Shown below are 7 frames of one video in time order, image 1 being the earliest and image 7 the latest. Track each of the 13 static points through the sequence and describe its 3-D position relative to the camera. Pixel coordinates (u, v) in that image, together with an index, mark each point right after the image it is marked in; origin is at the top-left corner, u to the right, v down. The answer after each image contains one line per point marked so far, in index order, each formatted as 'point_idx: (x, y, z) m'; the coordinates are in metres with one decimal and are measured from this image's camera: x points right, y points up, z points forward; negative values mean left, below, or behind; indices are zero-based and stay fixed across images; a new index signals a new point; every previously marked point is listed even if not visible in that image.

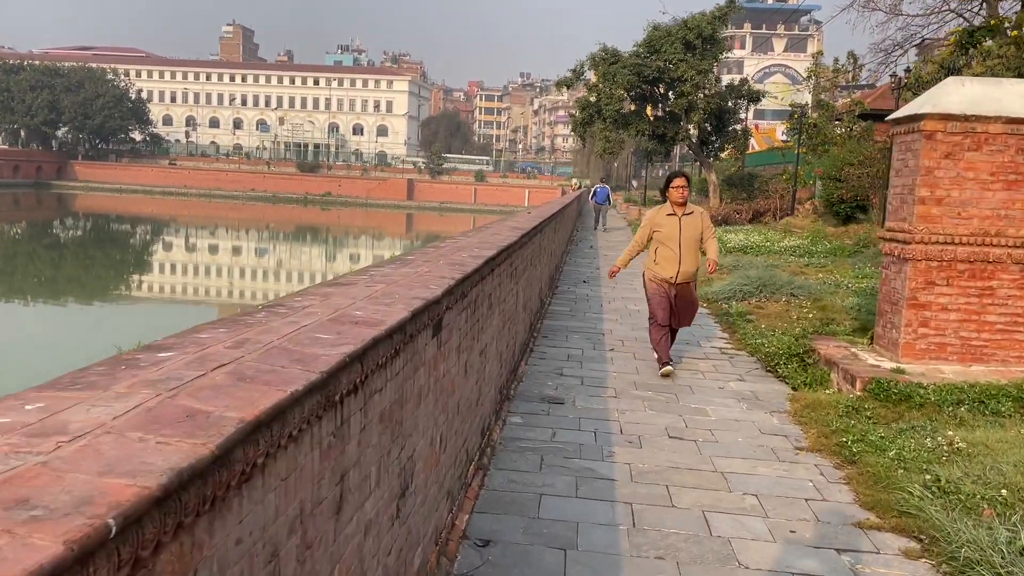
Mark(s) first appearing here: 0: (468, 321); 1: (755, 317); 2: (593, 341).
0: (-0.2, -0.1, +3.2) m
1: (+2.5, -0.3, +8.6) m
2: (+0.7, -0.5, +7.2) m
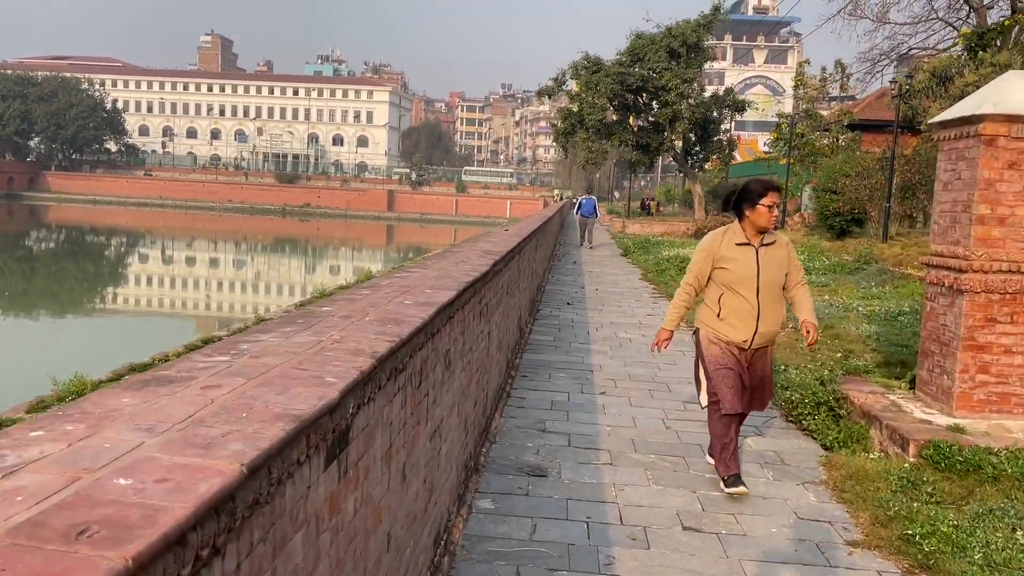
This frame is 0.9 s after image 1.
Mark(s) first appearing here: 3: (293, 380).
0: (-0.3, -0.3, +2.2) m
1: (+2.3, -0.6, +7.7) m
2: (+0.5, -0.7, +6.2) m
3: (-0.4, -0.2, +1.5) m
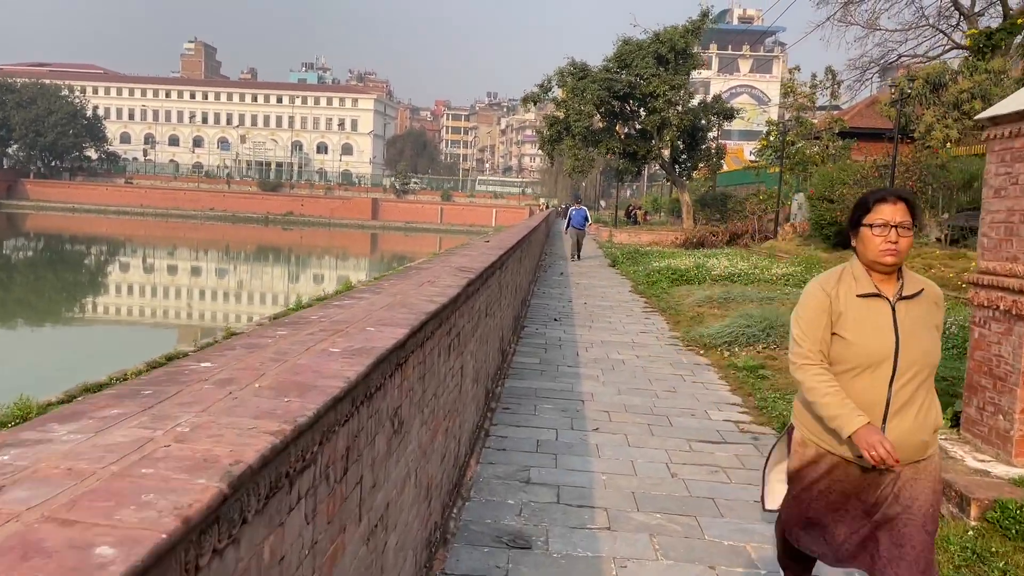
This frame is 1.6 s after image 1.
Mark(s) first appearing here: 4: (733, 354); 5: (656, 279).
0: (-0.3, -0.4, +1.4) m
1: (+2.1, -0.7, +6.9) m
2: (+0.4, -0.8, +5.5) m
3: (-0.5, -0.3, +0.8) m
4: (+2.1, -0.6, +8.0) m
5: (+2.5, +0.2, +14.7) m
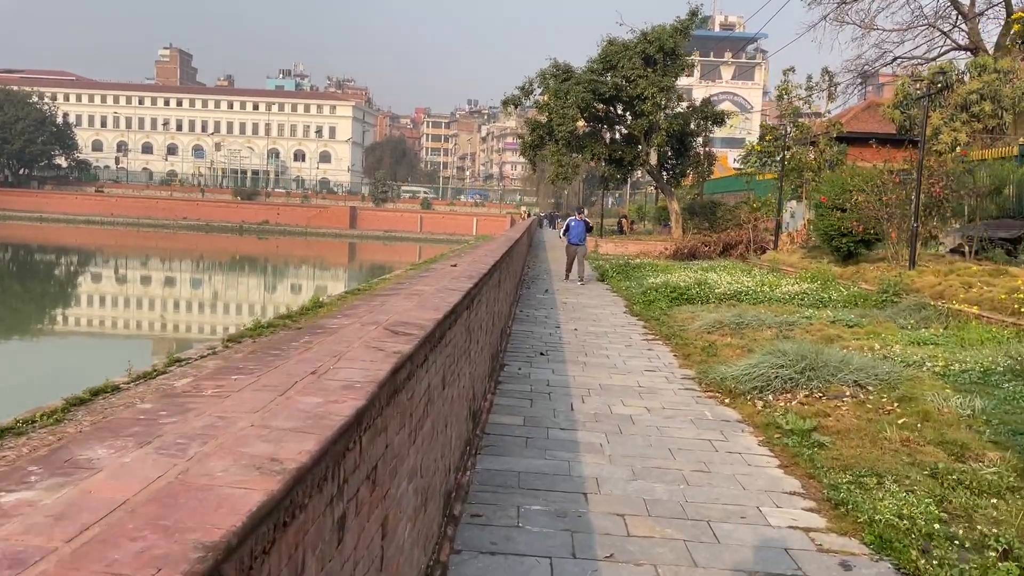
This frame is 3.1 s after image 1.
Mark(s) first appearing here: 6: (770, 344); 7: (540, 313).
0: (-0.4, -0.6, -0.3) m
1: (+2.0, -0.9, +5.3) m
2: (+0.3, -1.1, +3.8) m
3: (-0.5, -0.4, -1.0) m
4: (+1.9, -0.9, +6.3) m
5: (+2.2, -0.1, +13.0) m
6: (+2.7, -0.6, +8.7) m
7: (+0.4, -0.4, +11.5) m
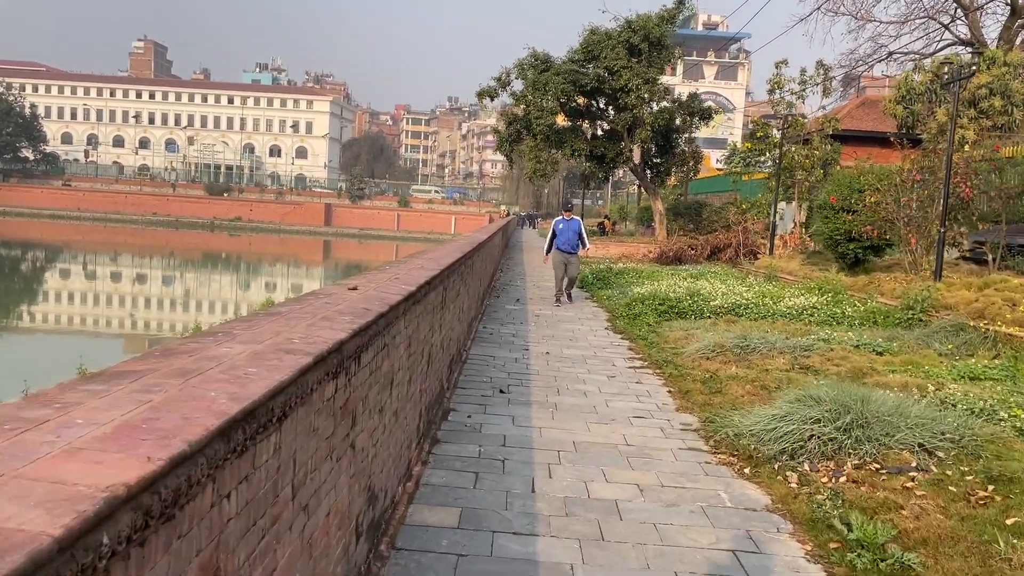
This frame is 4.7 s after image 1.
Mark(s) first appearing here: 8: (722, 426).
0: (-0.6, -0.8, -2.1) m
1: (+1.7, -1.1, +3.5) m
2: (0.0, -1.2, +2.0) m
3: (-0.6, -0.6, -2.8) m
4: (+1.6, -1.0, +4.5) m
5: (+1.7, -0.3, +11.3) m
6: (+2.3, -0.8, +6.9) m
7: (-0.1, -0.5, +9.7) m
8: (+1.4, -0.9, +5.5) m
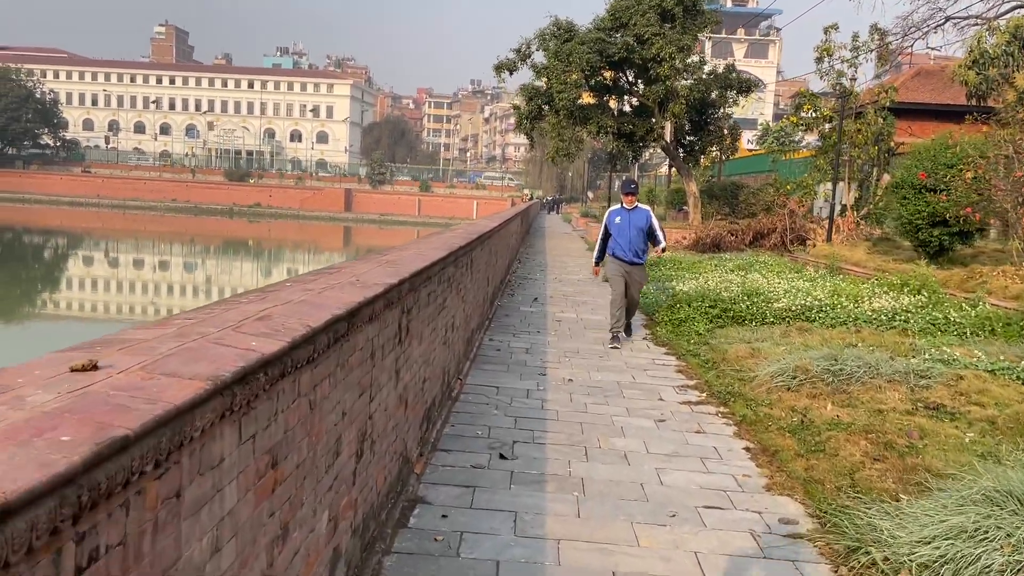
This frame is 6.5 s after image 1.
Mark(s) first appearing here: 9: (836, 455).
0: (-0.8, -1.0, -4.2) m
1: (+1.6, -1.2, +1.4) m
2: (-0.1, -1.4, -0.1) m
3: (-0.9, -0.8, -4.9) m
4: (+1.5, -1.2, +2.4) m
5: (+1.9, -0.3, +9.1) m
6: (+2.4, -0.8, +4.8) m
7: (0.0, -0.5, +7.5) m
8: (+1.4, -1.0, +3.4) m
9: (+1.7, -0.9, +4.5) m
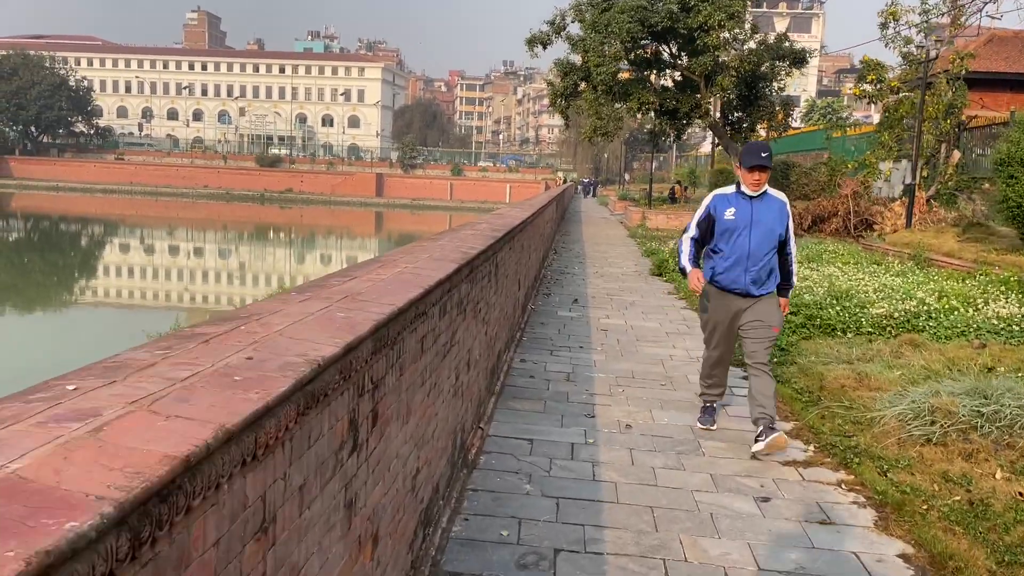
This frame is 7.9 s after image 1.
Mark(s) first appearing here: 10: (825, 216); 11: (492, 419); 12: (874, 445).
0: (-1.0, -1.3, -5.7) m
1: (+1.6, -1.4, -0.2) m
2: (-0.2, -1.6, -1.7) m
3: (-1.1, -1.2, -6.4) m
4: (+1.6, -1.3, +0.8) m
5: (+2.2, -0.3, +7.5) m
6: (+2.5, -1.0, +3.1) m
7: (+0.3, -0.6, +6.0) m
8: (+1.5, -1.1, +1.8) m
9: (+1.9, -1.0, +2.9) m
10: (+6.8, +1.5, +18.0) m
11: (-0.1, -0.7, +4.7) m
12: (+1.9, -0.8, +4.5) m
